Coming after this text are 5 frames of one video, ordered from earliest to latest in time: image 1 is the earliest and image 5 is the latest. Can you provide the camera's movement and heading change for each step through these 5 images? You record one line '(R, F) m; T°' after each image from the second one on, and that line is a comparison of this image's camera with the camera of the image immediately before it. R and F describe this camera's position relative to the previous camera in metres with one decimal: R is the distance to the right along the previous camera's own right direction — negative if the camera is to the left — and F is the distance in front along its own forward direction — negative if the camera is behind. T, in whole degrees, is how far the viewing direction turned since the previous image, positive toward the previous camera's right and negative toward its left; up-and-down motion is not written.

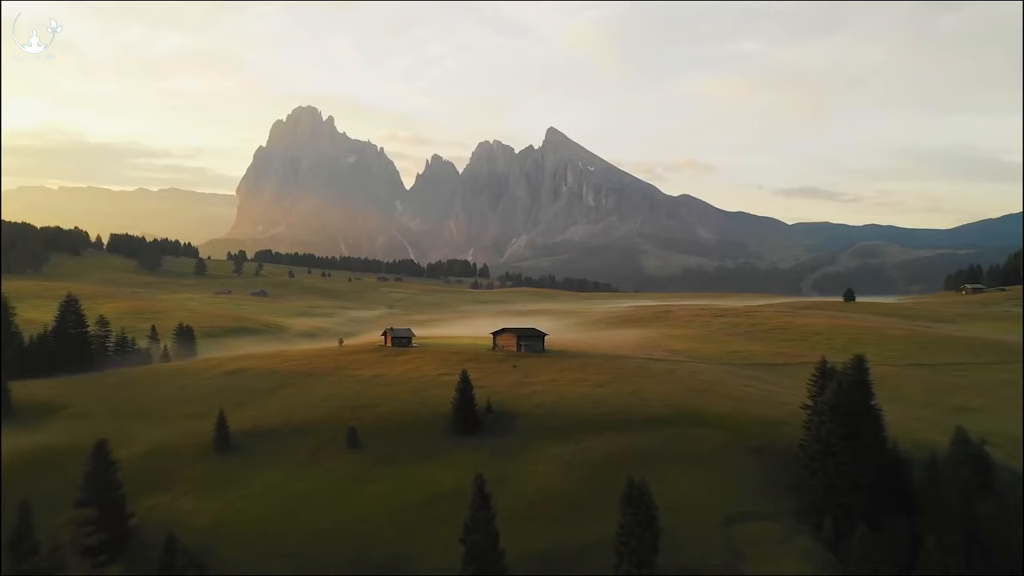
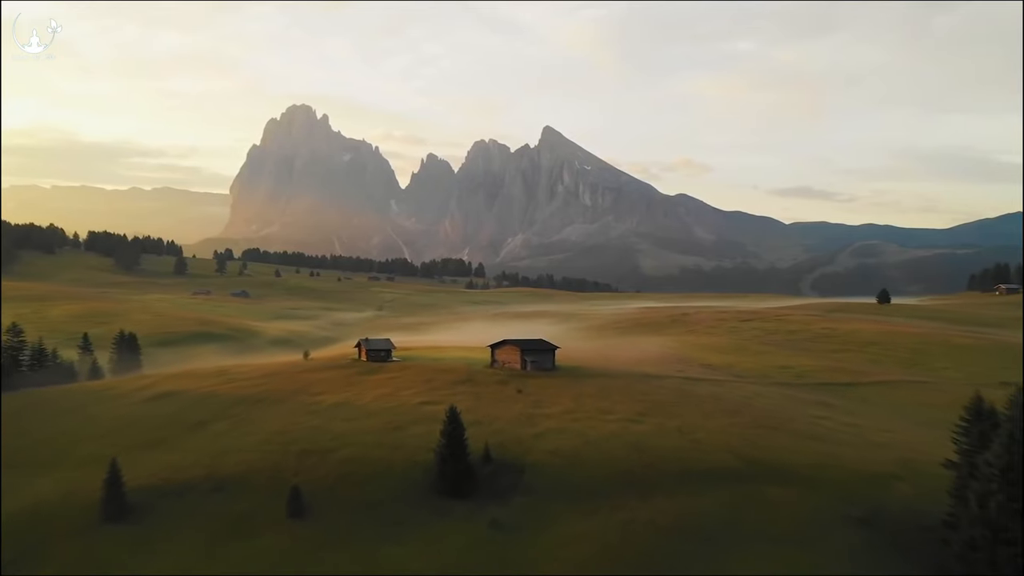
(-0.4, +9.9) m; 0°
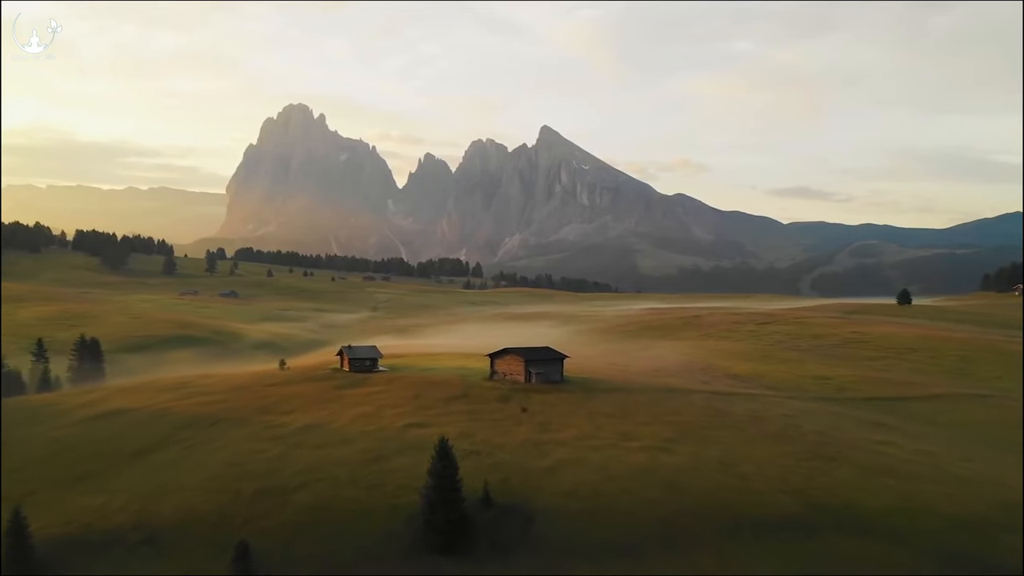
(-0.3, +5.1) m; 0°
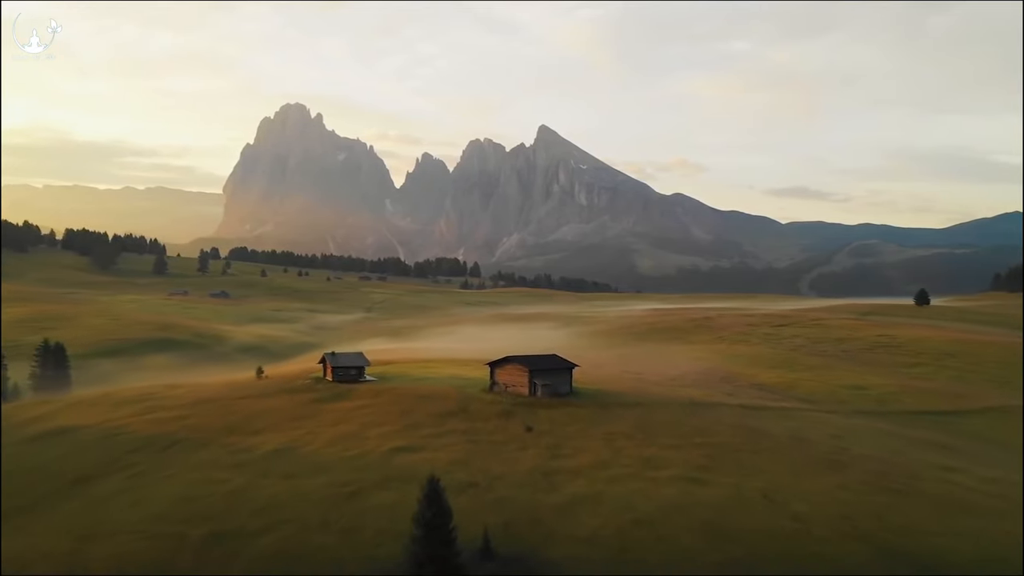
(-0.2, +3.9) m; 0°
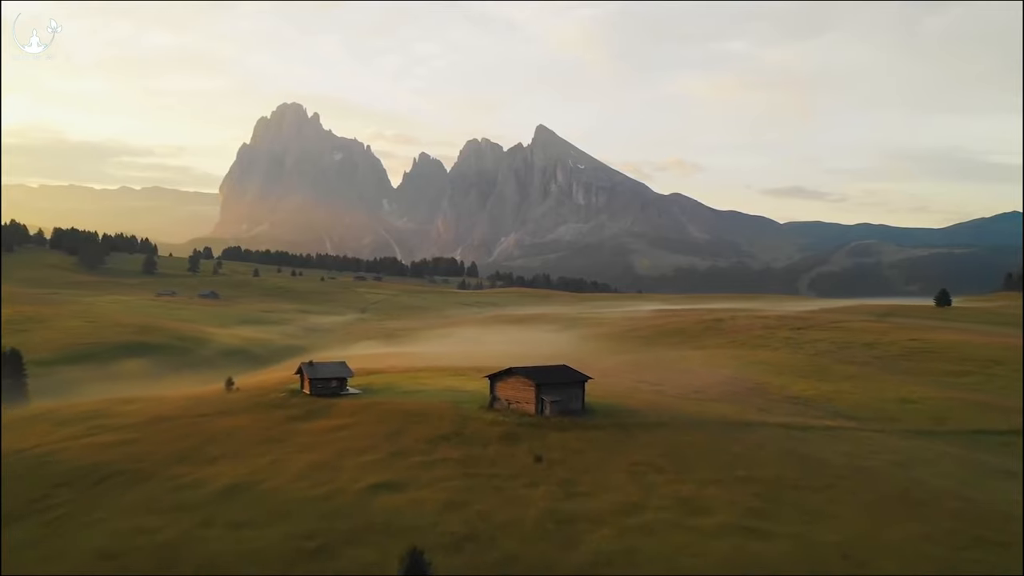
(-0.3, +4.2) m; 0°
